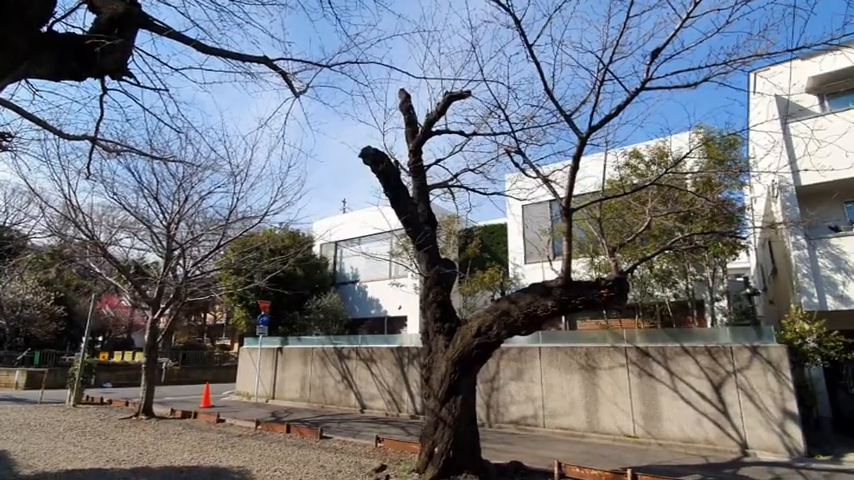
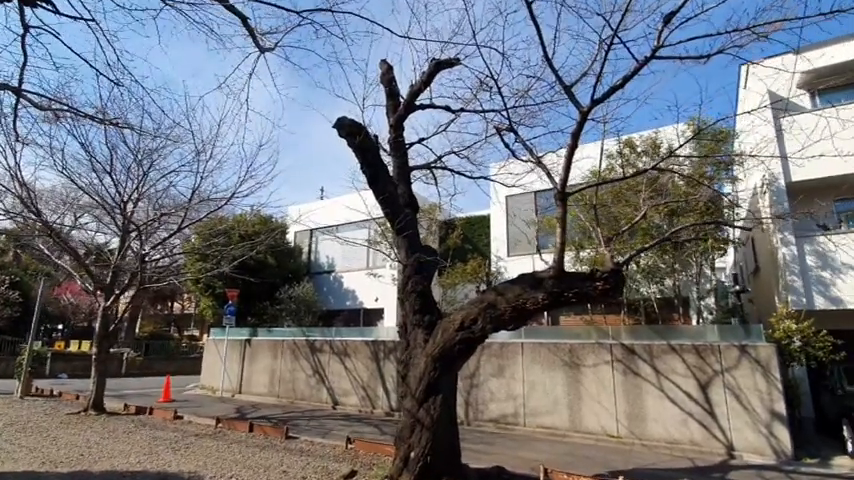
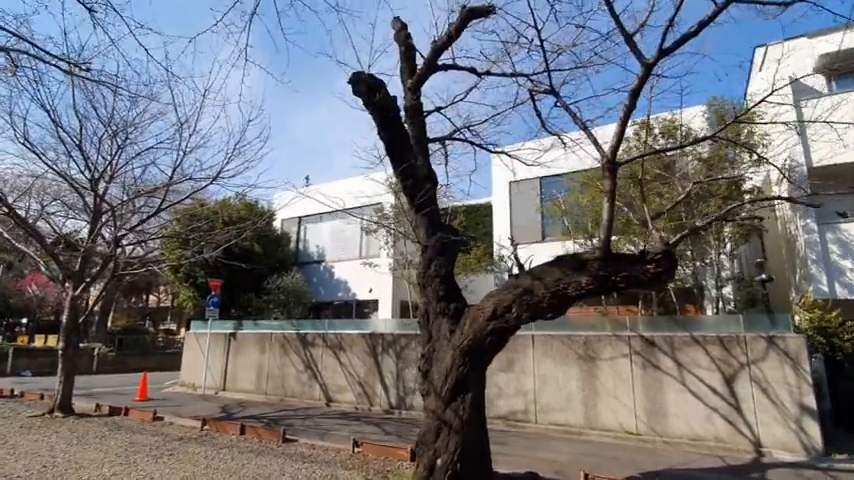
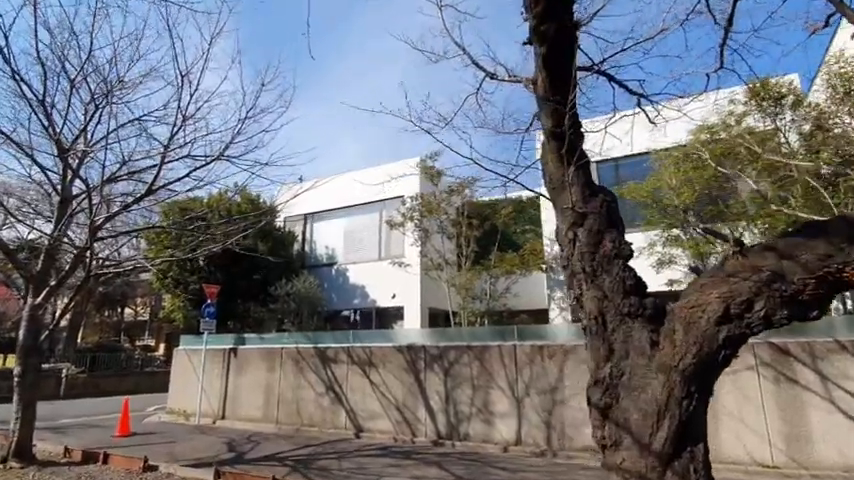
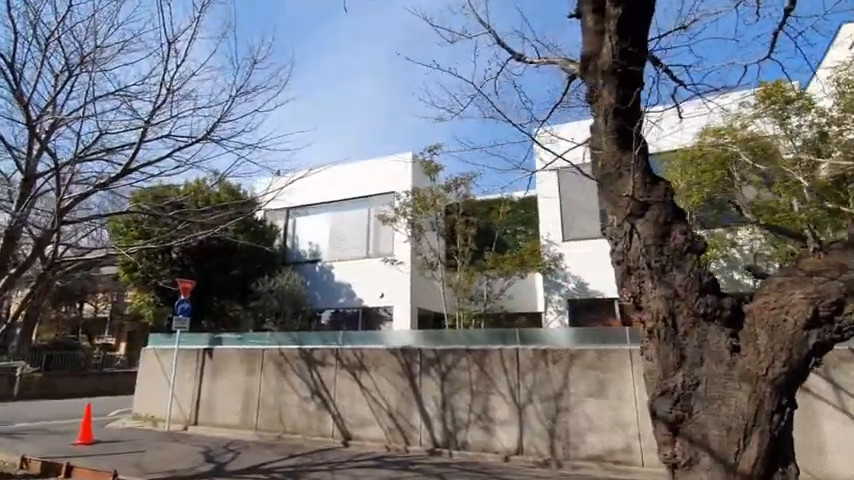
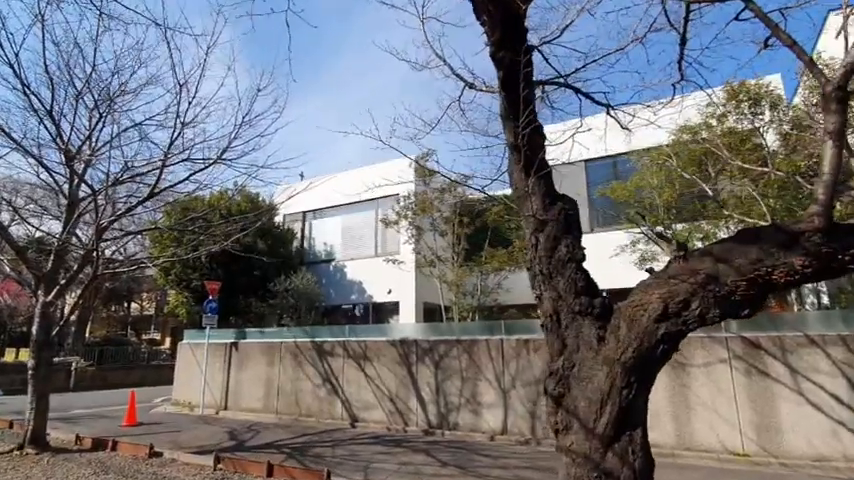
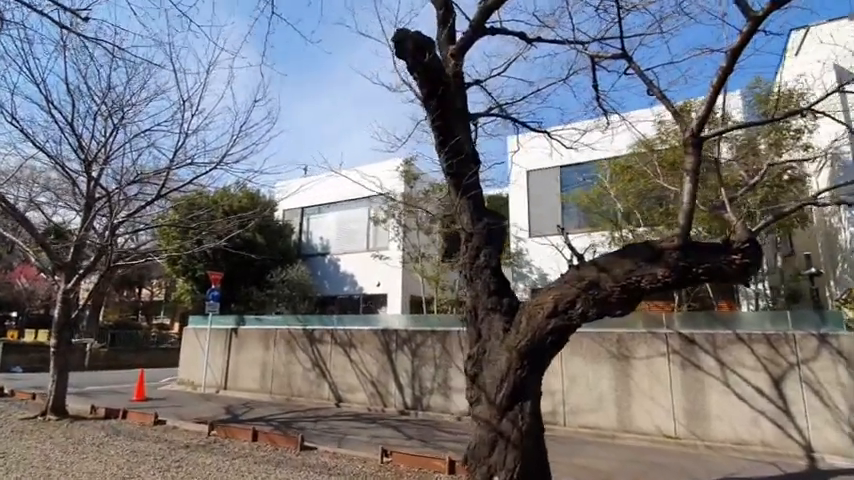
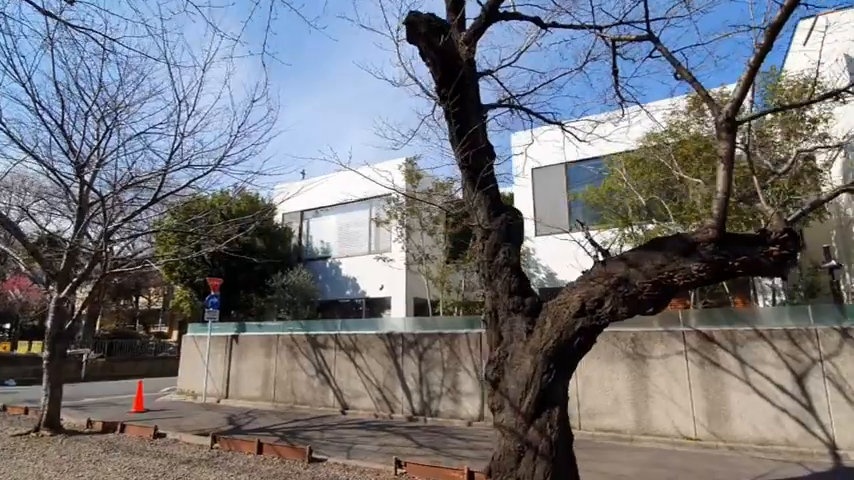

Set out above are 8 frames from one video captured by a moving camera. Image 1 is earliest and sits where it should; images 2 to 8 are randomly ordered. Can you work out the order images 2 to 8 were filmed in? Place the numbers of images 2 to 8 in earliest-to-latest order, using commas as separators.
2, 3, 7, 8, 6, 4, 5
